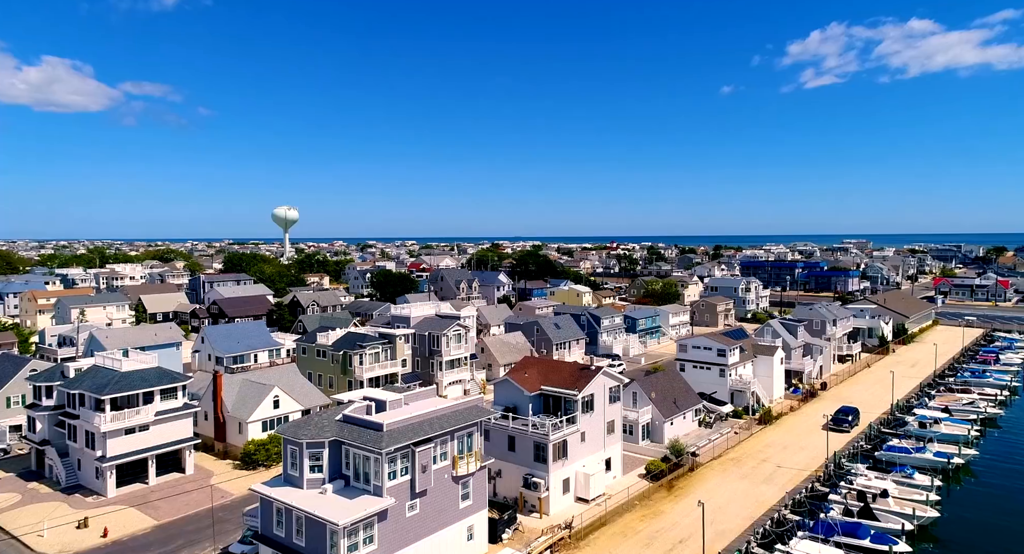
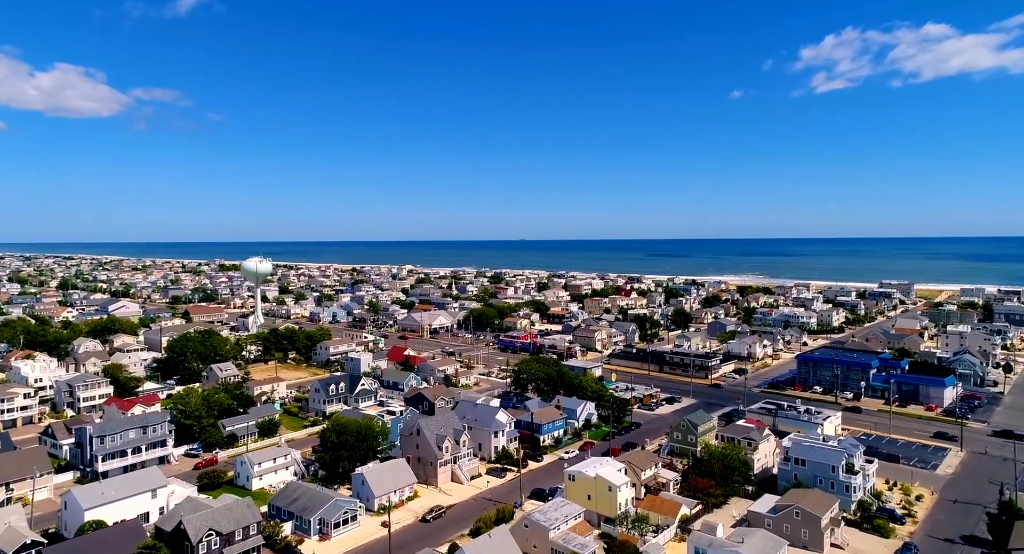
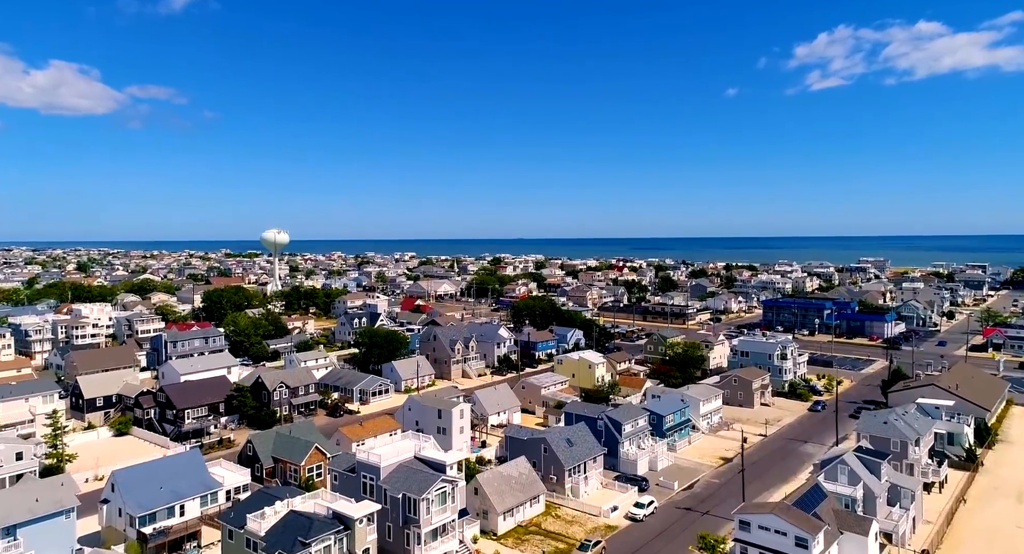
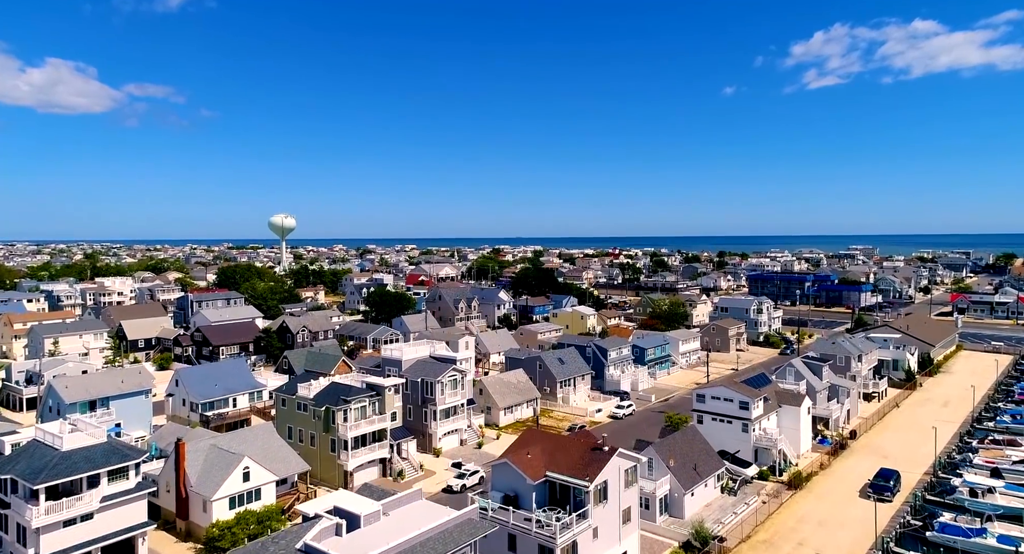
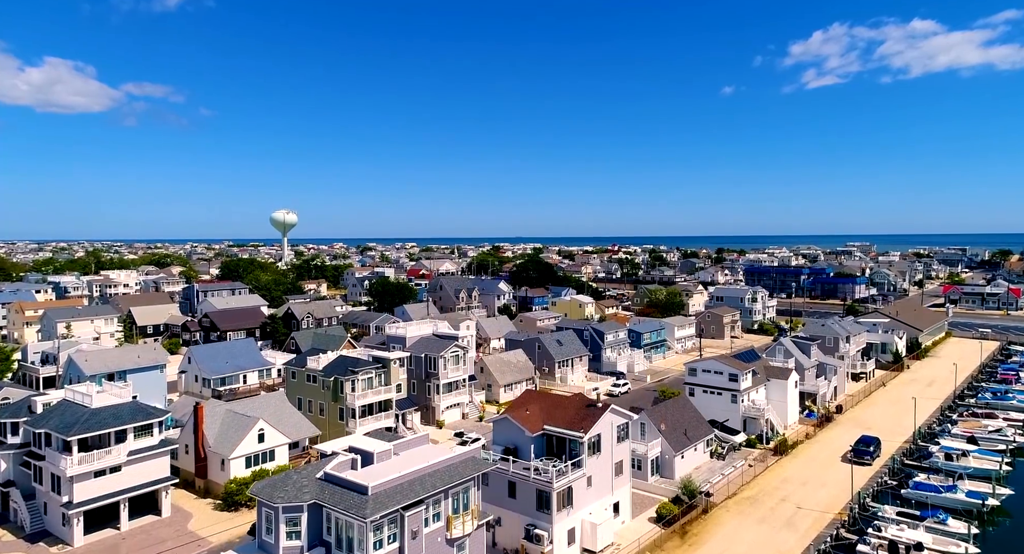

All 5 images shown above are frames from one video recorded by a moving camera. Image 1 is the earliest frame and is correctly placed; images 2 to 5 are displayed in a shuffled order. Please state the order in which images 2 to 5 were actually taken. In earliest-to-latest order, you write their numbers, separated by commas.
5, 4, 3, 2
